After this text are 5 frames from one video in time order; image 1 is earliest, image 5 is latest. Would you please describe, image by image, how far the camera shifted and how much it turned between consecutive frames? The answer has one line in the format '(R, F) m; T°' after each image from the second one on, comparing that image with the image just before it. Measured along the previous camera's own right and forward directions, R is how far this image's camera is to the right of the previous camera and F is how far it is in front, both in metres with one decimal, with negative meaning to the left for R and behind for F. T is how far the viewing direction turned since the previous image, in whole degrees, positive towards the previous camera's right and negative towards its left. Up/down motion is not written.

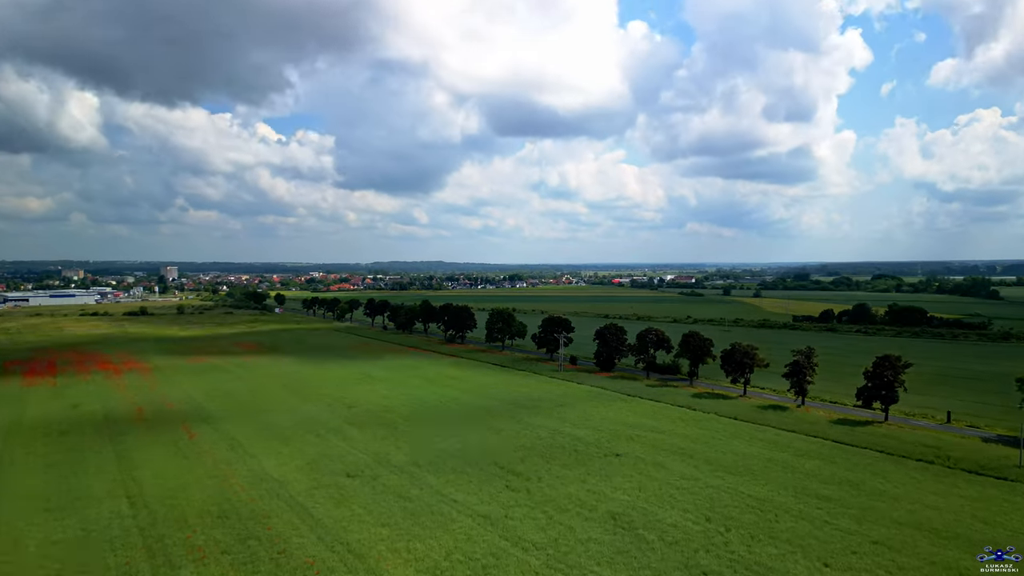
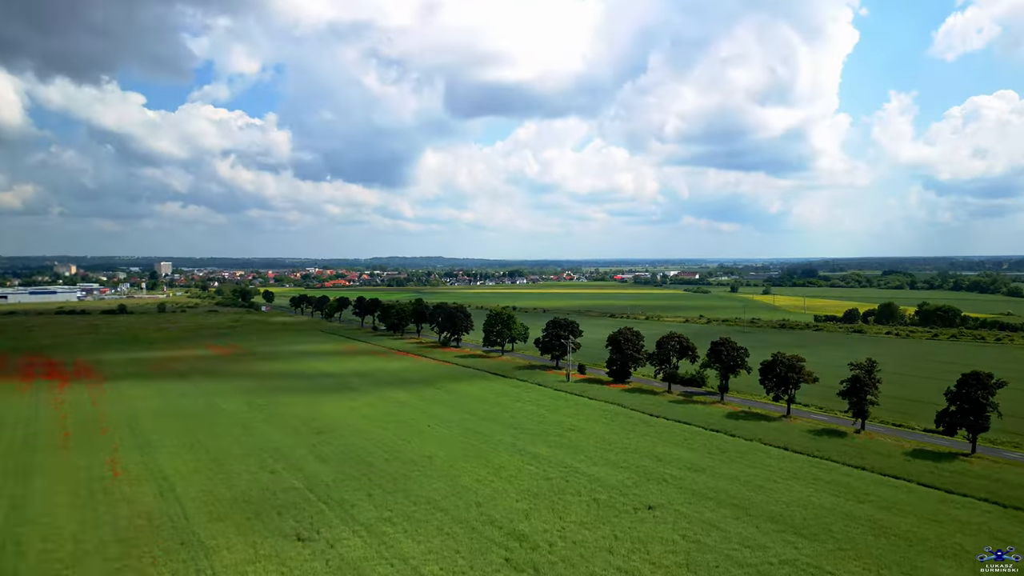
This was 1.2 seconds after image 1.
(-0.1, +7.7) m; 0°
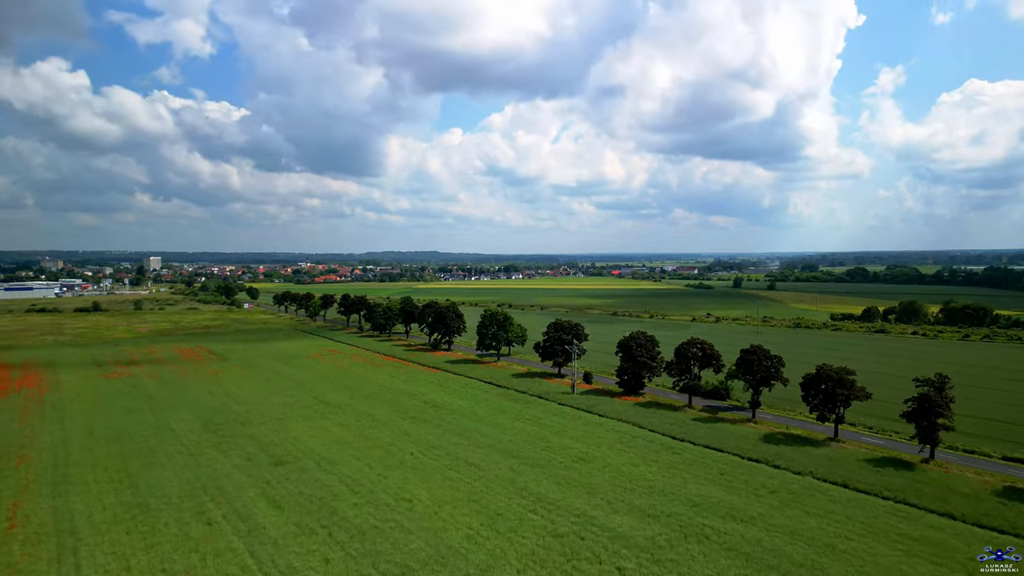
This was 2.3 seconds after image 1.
(-0.1, +6.5) m; 0°
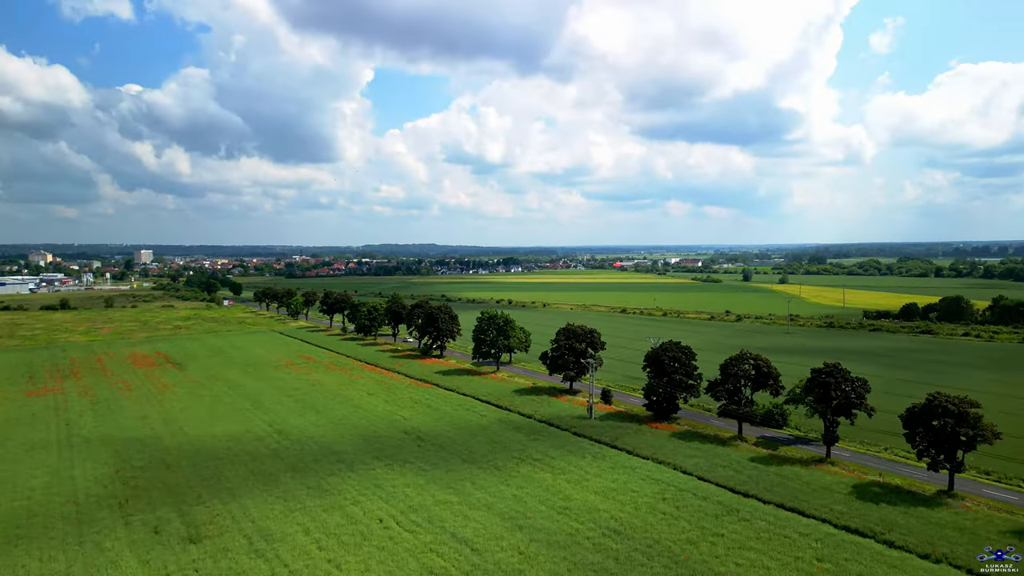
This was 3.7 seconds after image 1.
(-0.2, +9.0) m; 0°
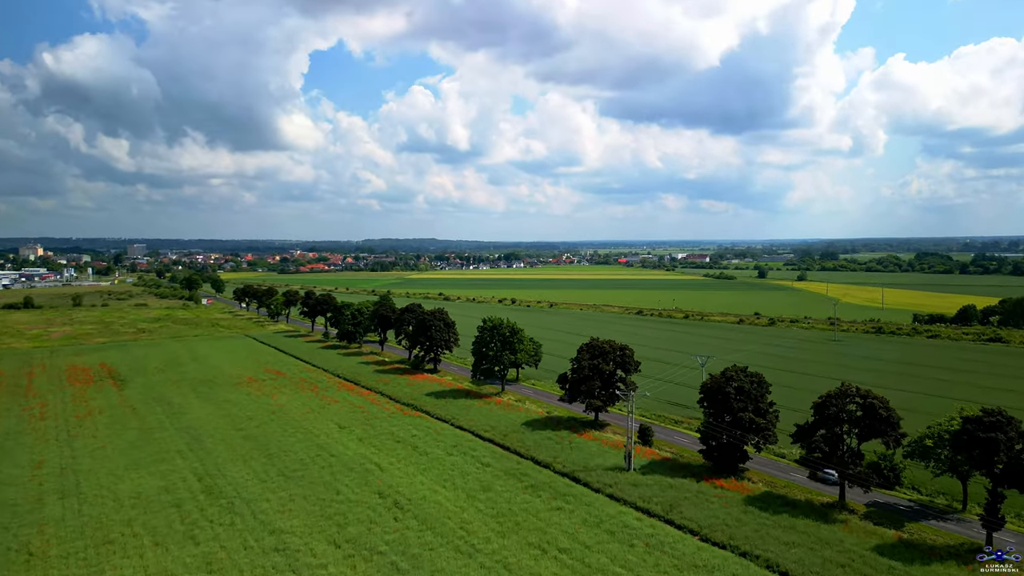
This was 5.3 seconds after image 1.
(-0.4, +9.7) m; 0°
